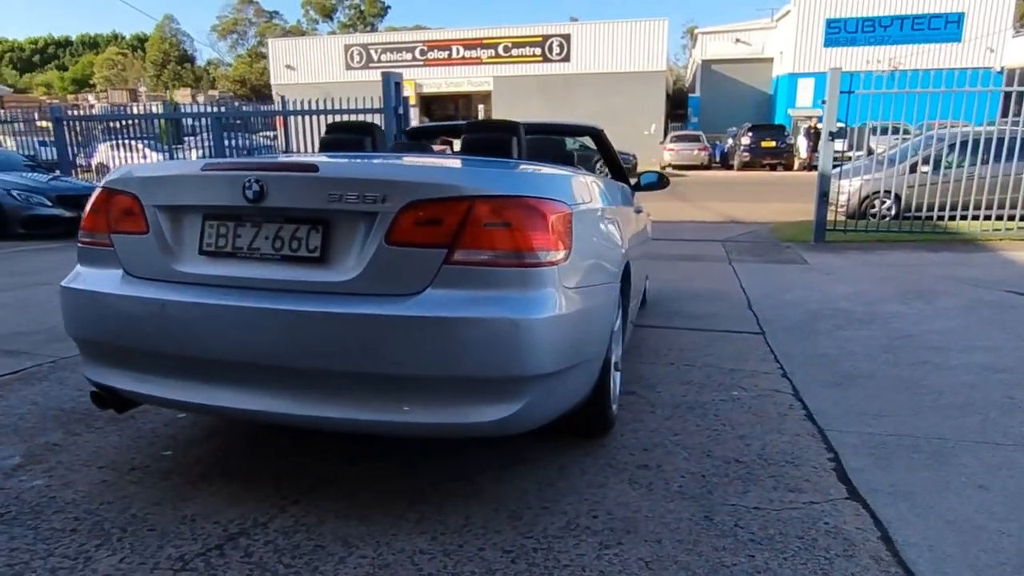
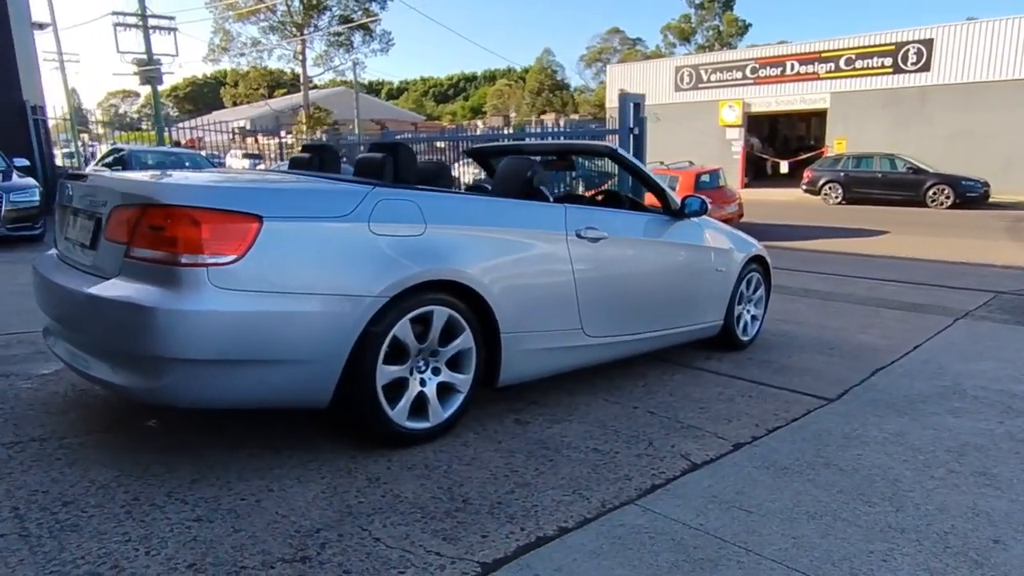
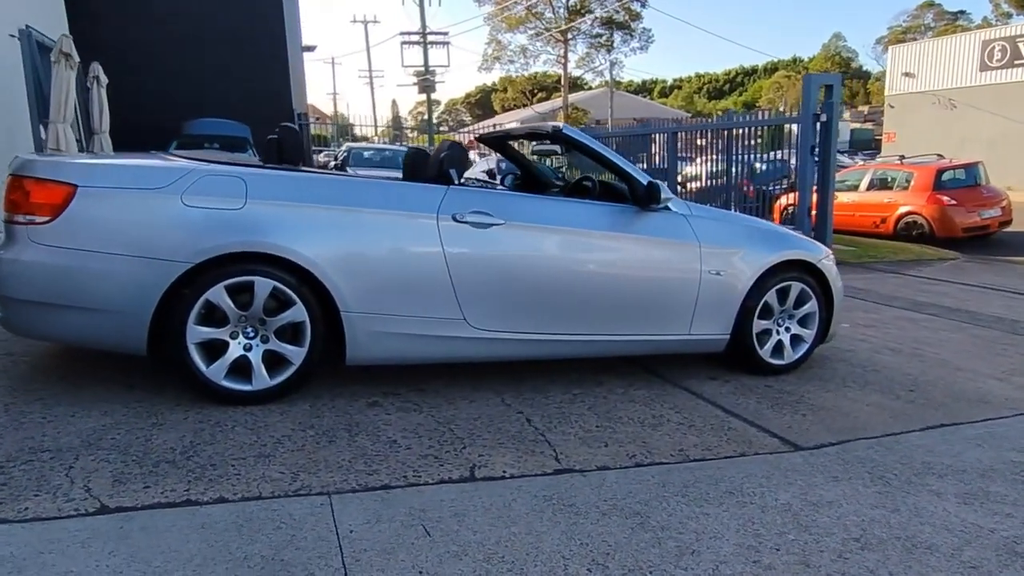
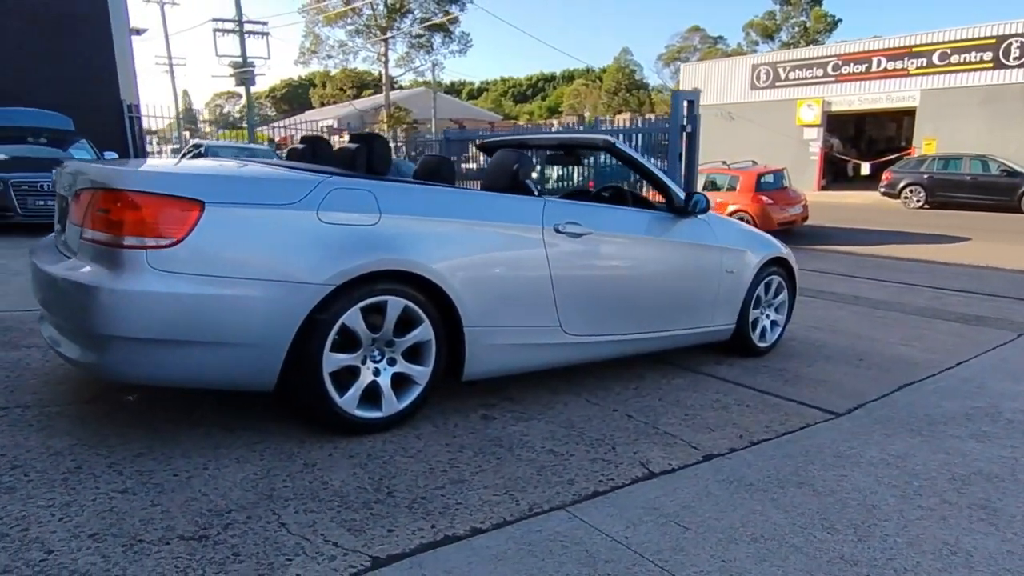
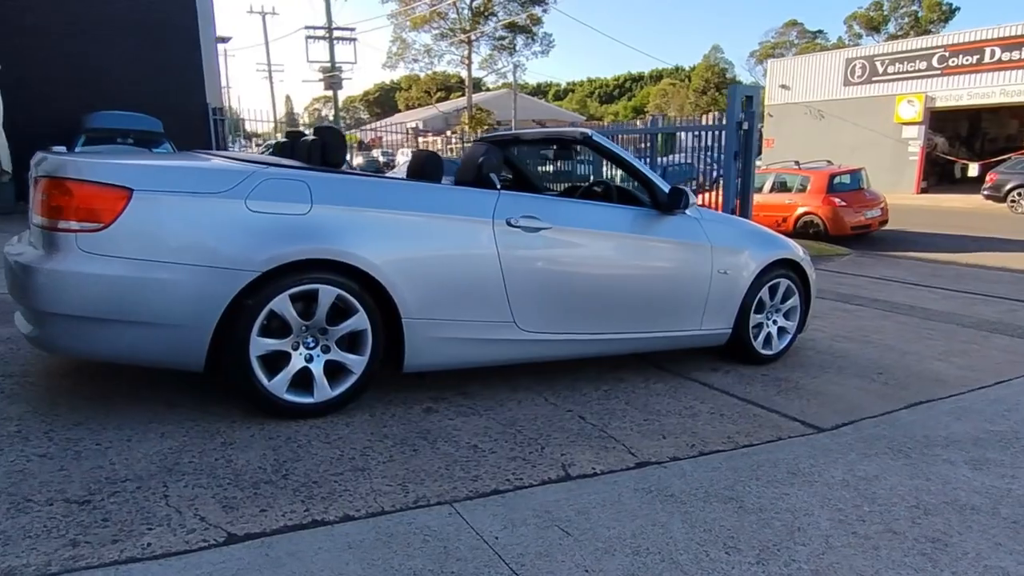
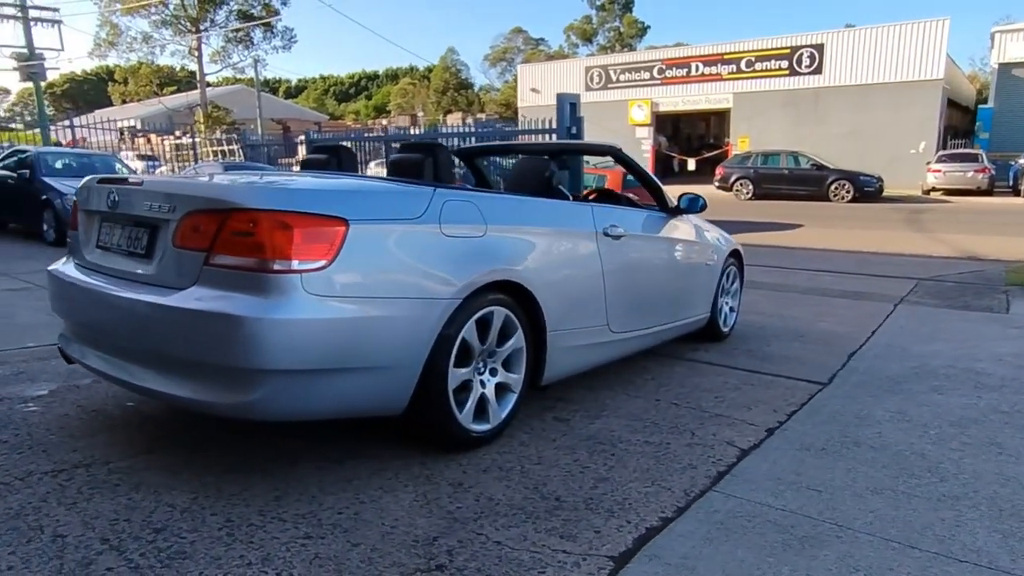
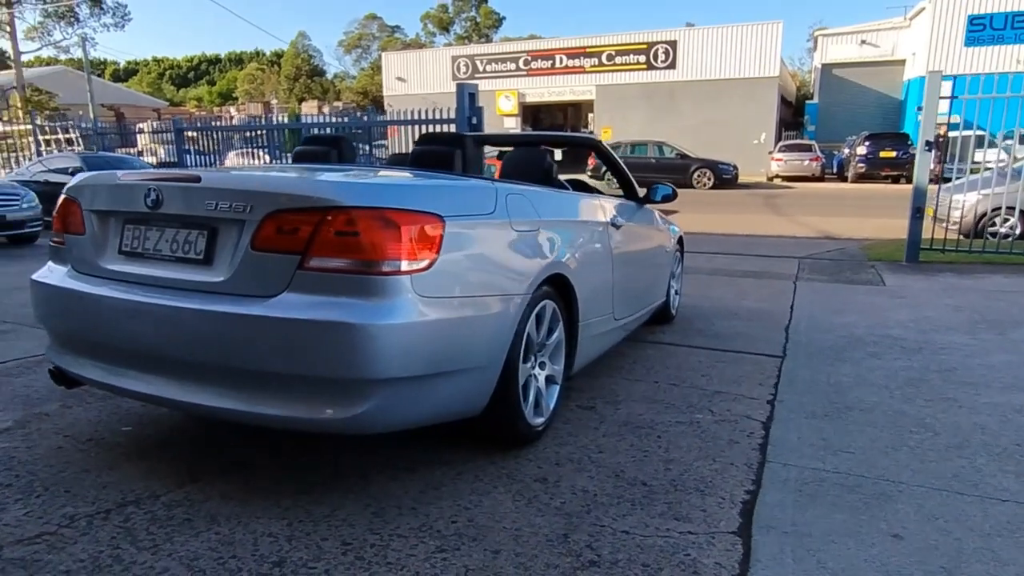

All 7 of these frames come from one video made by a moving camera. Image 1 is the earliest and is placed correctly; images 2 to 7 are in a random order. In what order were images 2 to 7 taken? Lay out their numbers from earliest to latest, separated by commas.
7, 6, 2, 4, 5, 3
